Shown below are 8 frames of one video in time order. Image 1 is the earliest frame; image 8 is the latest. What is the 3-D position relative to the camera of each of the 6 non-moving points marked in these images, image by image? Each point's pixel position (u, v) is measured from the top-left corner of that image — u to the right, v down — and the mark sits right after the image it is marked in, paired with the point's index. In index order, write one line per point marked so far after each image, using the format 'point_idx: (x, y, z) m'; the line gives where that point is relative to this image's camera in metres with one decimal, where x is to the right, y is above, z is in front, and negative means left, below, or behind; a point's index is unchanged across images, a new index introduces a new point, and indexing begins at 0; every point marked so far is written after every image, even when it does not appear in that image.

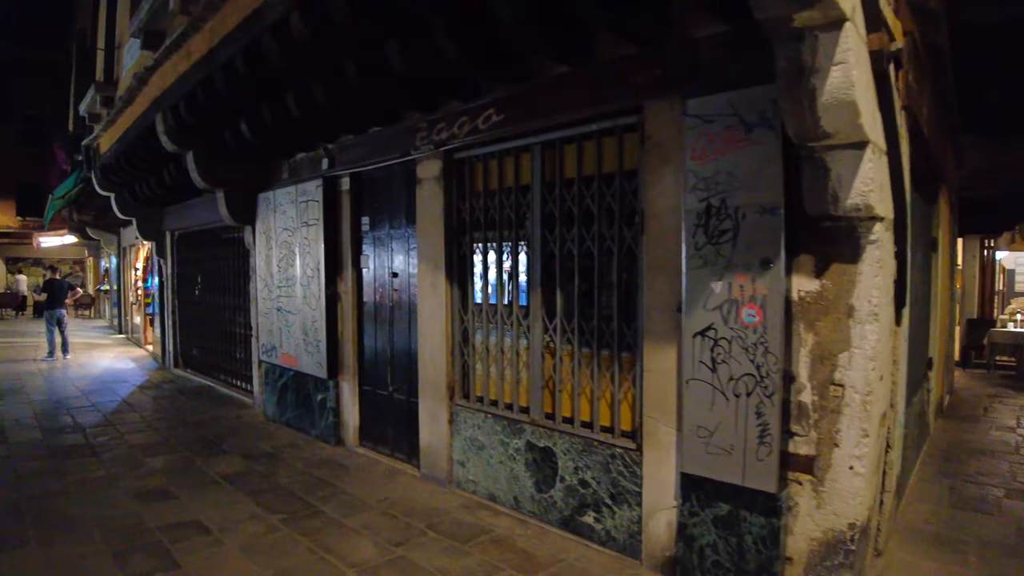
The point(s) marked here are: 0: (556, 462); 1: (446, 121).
0: (+0.2, -1.1, +3.7) m
1: (-0.5, +1.2, +4.1) m
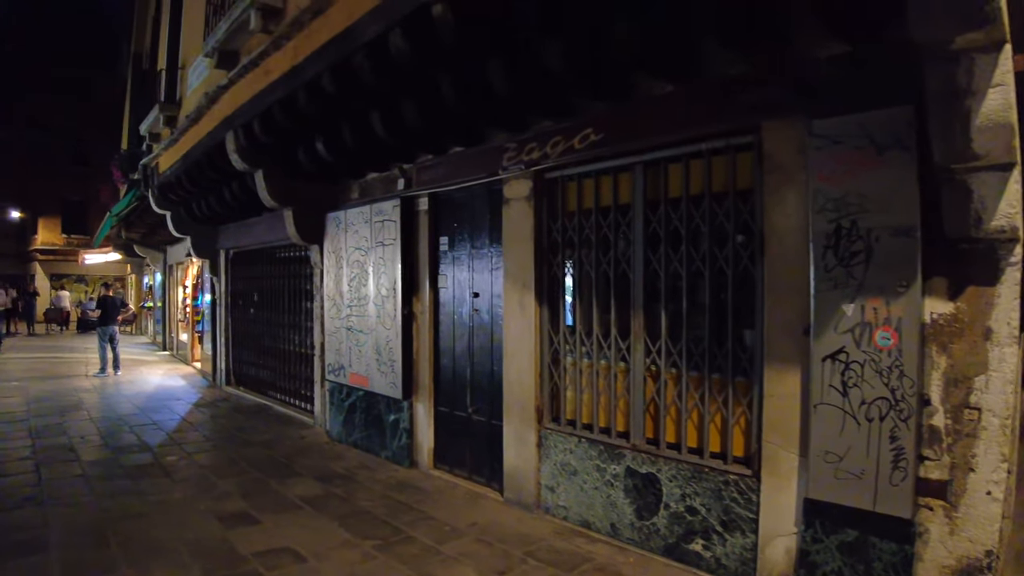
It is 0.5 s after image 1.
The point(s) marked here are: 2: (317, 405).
0: (+0.9, -1.2, +3.6) m
1: (+0.2, +1.0, +4.1) m
2: (-2.3, -1.4, +6.8) m
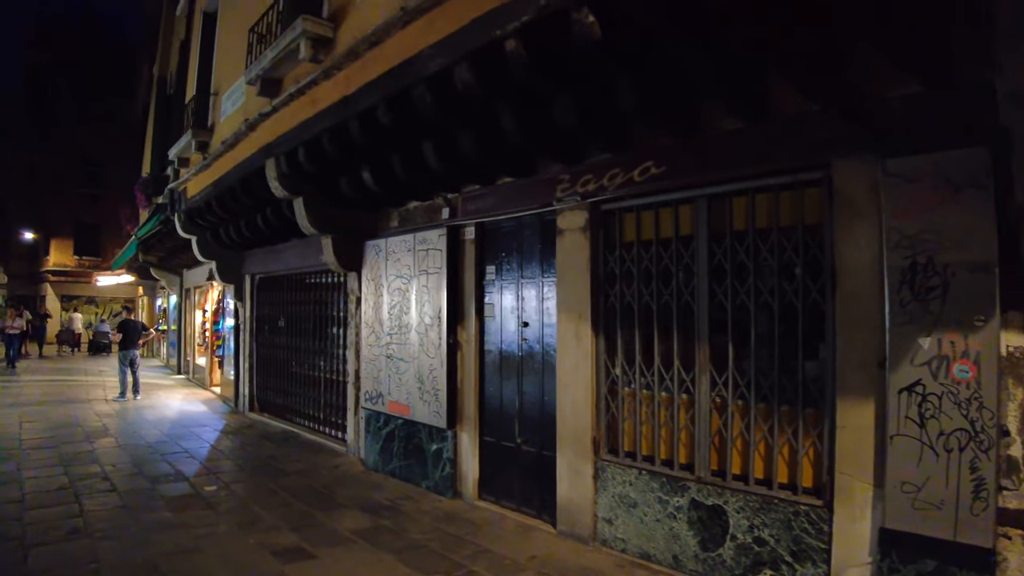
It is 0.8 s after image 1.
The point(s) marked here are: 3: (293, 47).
0: (+1.3, -1.4, +3.6) m
1: (+0.6, +0.8, +4.1) m
2: (-1.9, -1.7, +6.7) m
3: (-1.9, +2.2, +5.0) m
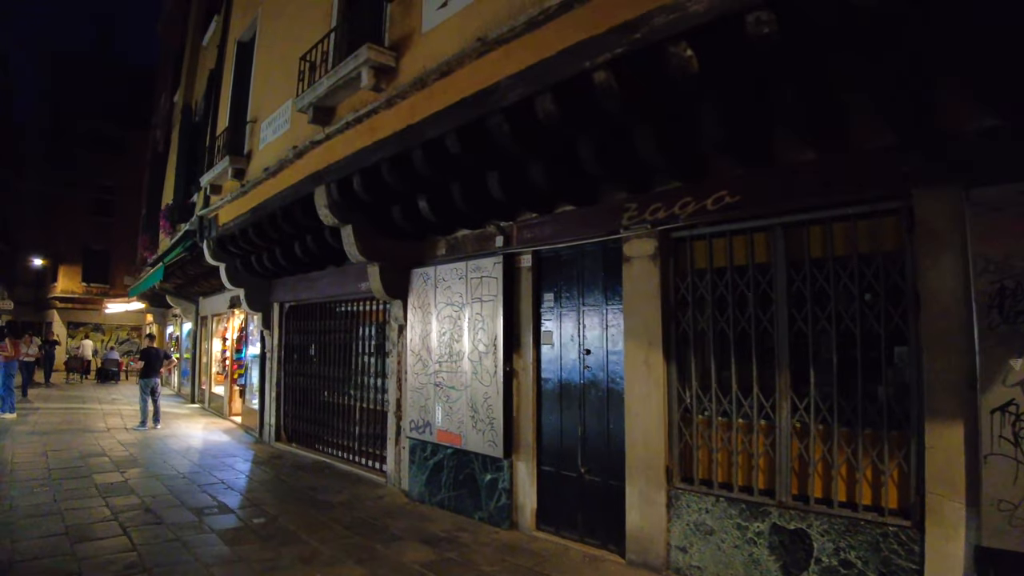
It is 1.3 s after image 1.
0: (+1.8, -1.6, +3.6) m
1: (+1.1, +0.6, +4.2) m
2: (-1.4, -2.1, +6.6) m
3: (-1.4, +1.9, +5.1) m
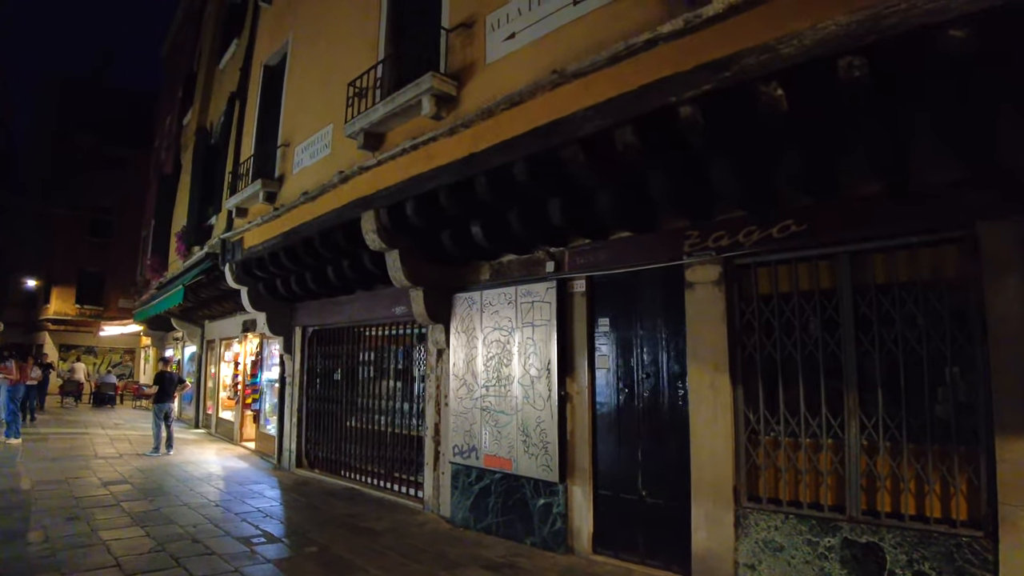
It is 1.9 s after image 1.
0: (+2.4, -1.7, +3.7) m
1: (+1.6, +0.4, +4.4) m
2: (-1.0, -2.3, +6.6) m
3: (-0.9, +1.7, +5.2) m
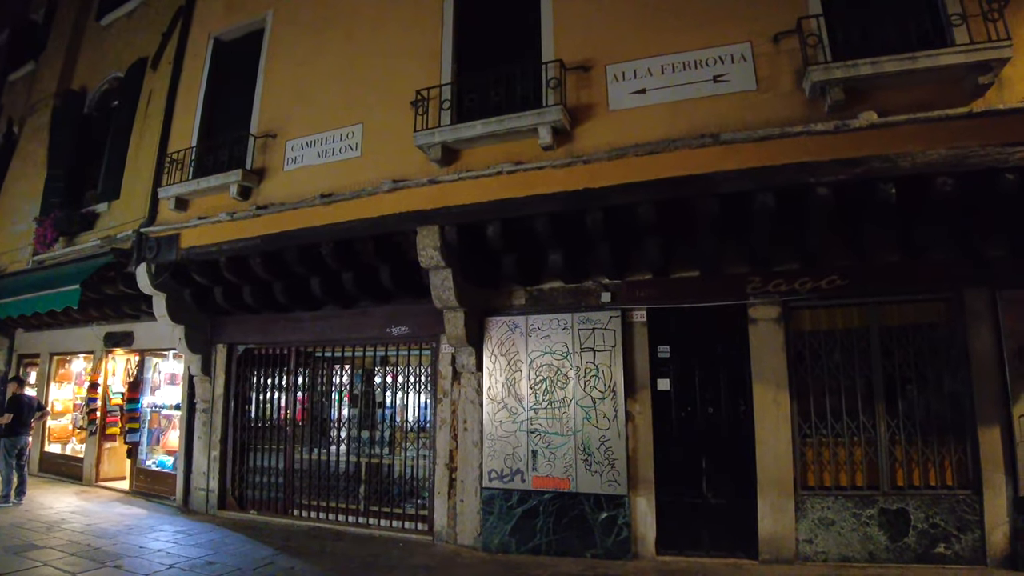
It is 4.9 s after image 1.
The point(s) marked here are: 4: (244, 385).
0: (+3.5, -2.1, +5.2) m
1: (+2.7, +0.1, +5.7) m
2: (-0.8, -2.6, +6.4) m
3: (+0.1, +1.5, +5.4) m
4: (-3.4, -1.2, +7.4) m
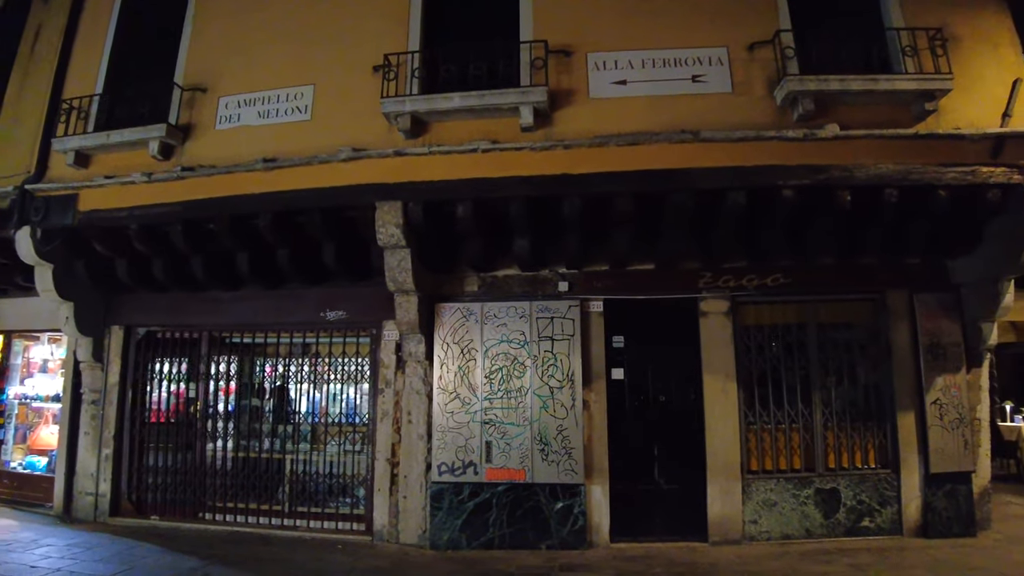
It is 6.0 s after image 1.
0: (+3.2, -2.1, +5.7) m
1: (+2.3, +0.1, +6.0) m
2: (-1.3, -2.4, +6.0) m
3: (-0.1, +1.6, +5.2) m
4: (-4.1, -1.0, +6.5) m
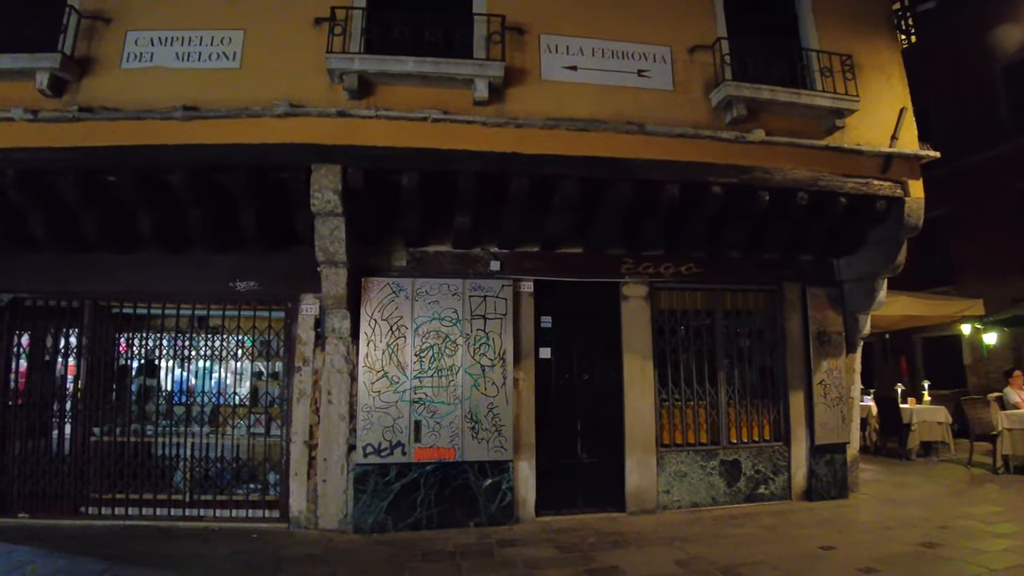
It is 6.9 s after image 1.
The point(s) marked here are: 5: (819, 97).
0: (+2.4, -2.0, +6.3) m
1: (+1.6, +0.3, +6.4) m
2: (-2.0, -2.1, +5.7) m
3: (-0.5, +1.8, +5.1) m
4: (-4.8, -0.6, +5.6) m
5: (+2.9, +1.8, +5.4) m
